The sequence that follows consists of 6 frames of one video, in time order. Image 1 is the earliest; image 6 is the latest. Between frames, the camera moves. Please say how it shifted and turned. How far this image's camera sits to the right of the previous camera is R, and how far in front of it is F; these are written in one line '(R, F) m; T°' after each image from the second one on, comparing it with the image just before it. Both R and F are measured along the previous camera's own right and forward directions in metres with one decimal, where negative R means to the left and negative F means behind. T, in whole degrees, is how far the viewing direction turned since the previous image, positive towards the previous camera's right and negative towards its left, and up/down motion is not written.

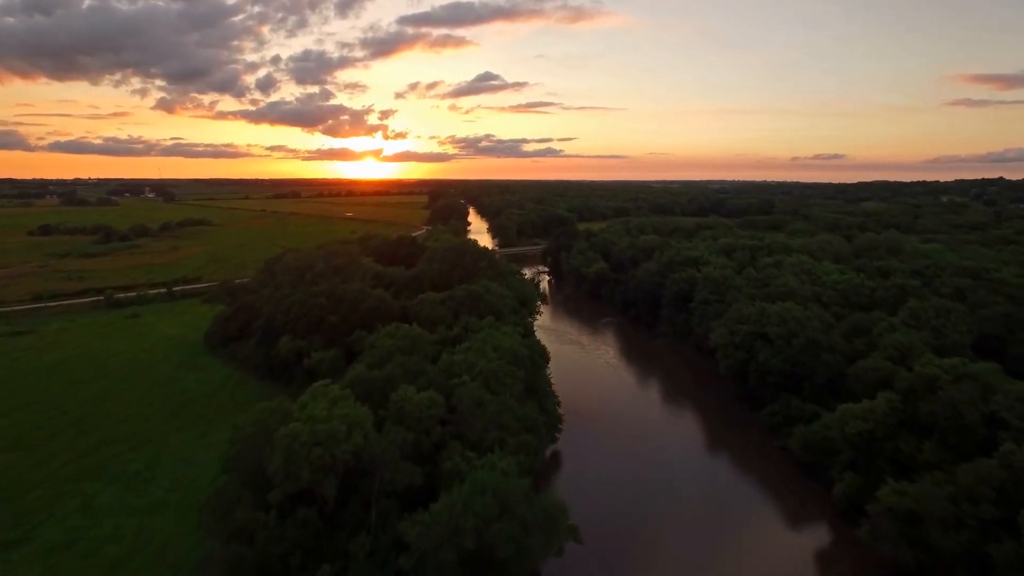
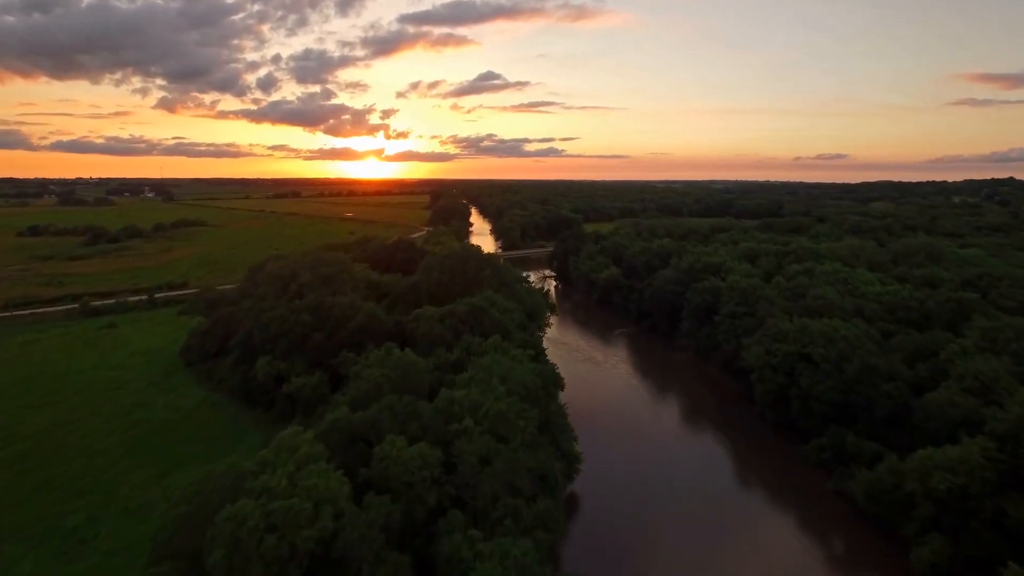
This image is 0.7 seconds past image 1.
(-0.4, +4.1) m; 0°
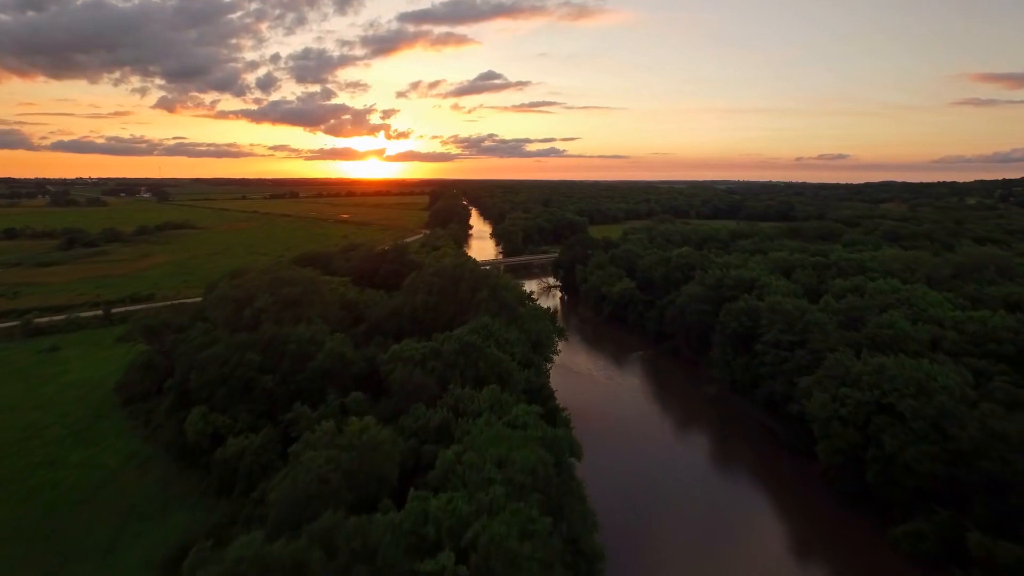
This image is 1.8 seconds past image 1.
(0.0, +6.6) m; 0°
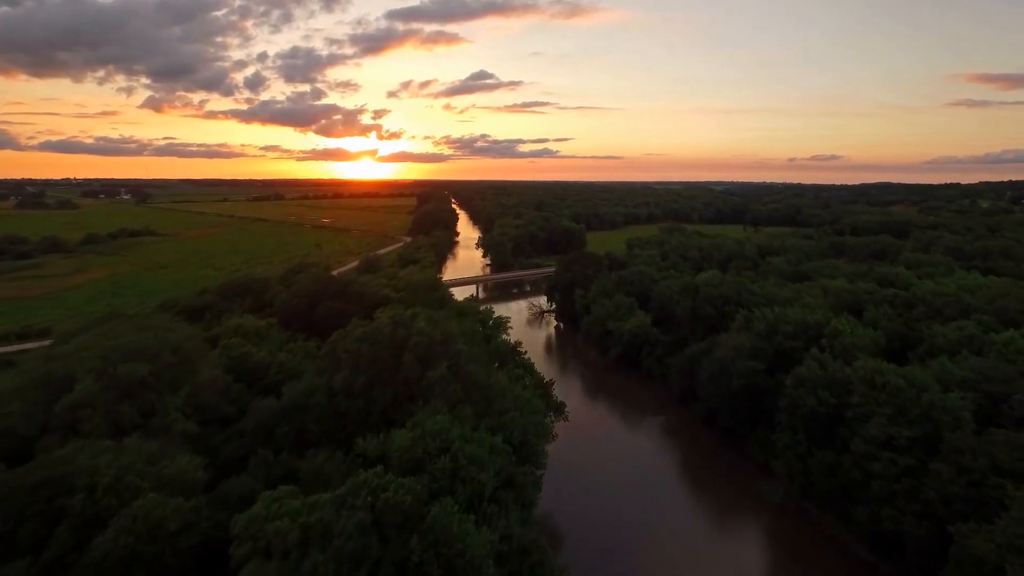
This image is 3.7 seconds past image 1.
(+0.8, +11.5) m; +1°
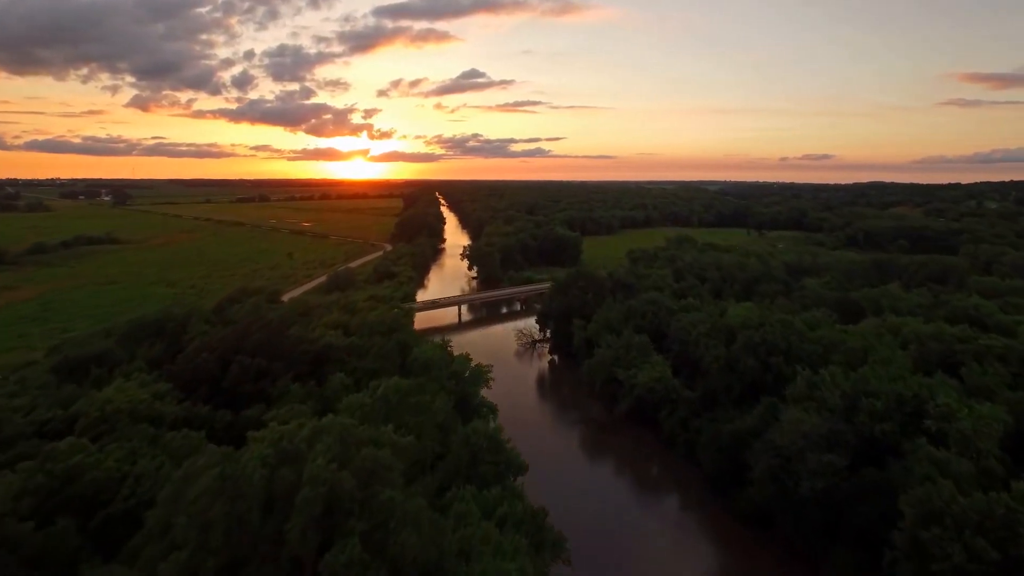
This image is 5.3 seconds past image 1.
(+0.6, +9.1) m; +1°
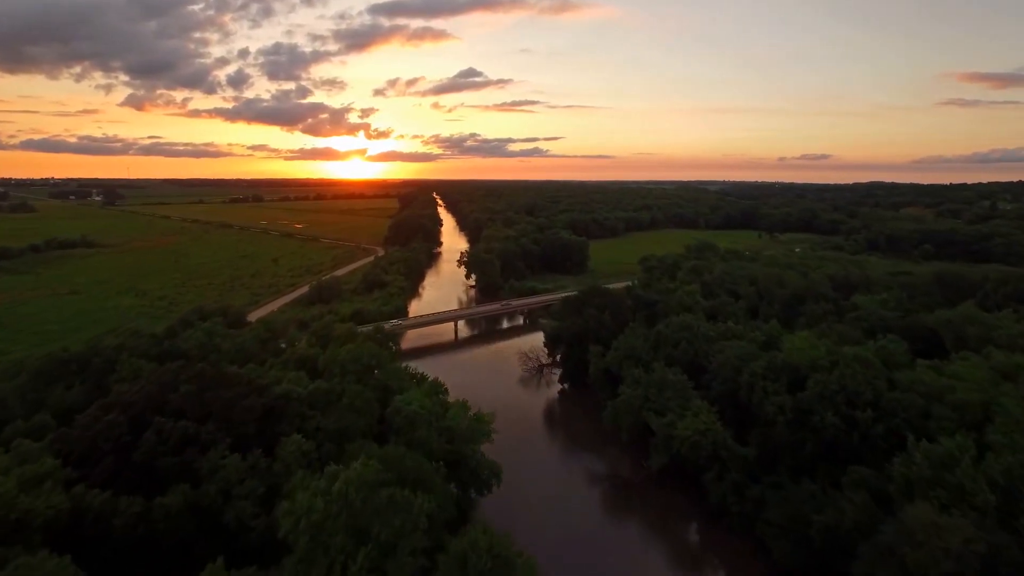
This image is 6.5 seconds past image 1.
(-0.5, +6.8) m; 0°
